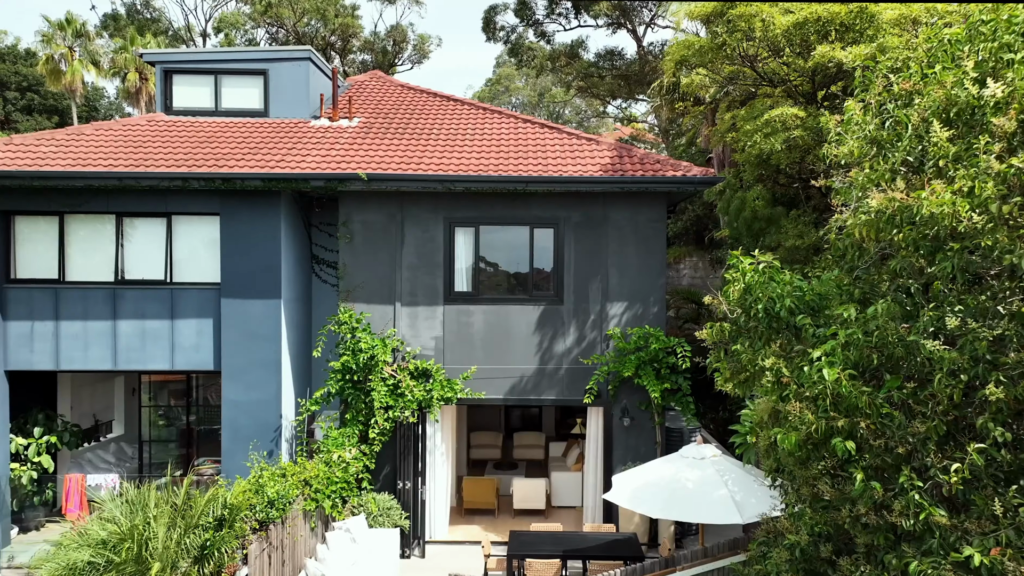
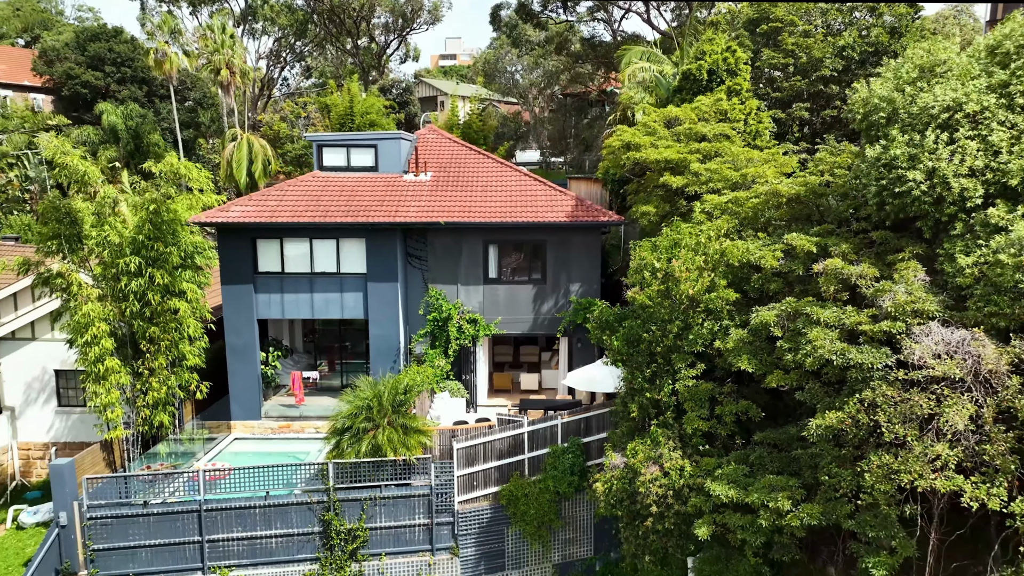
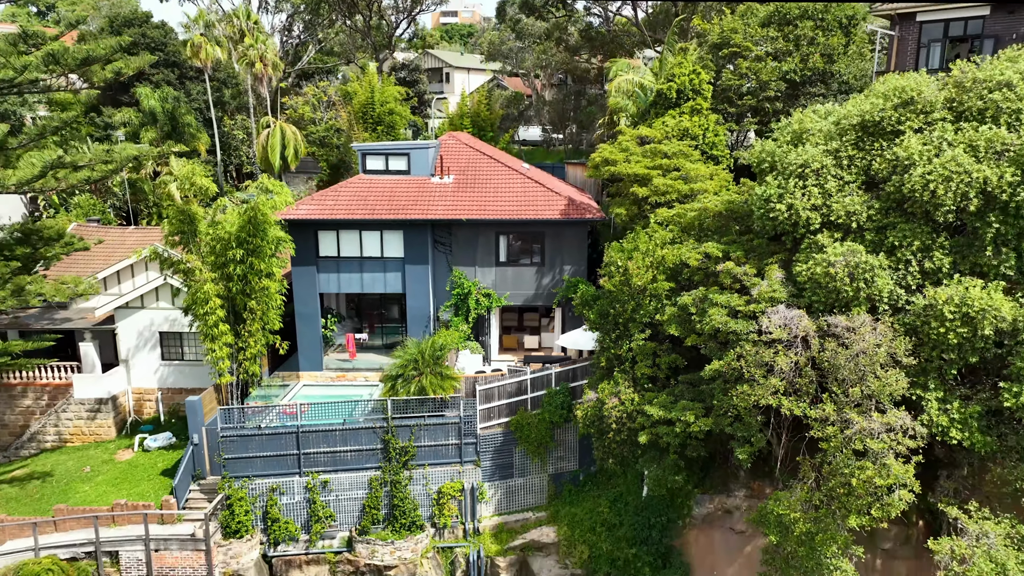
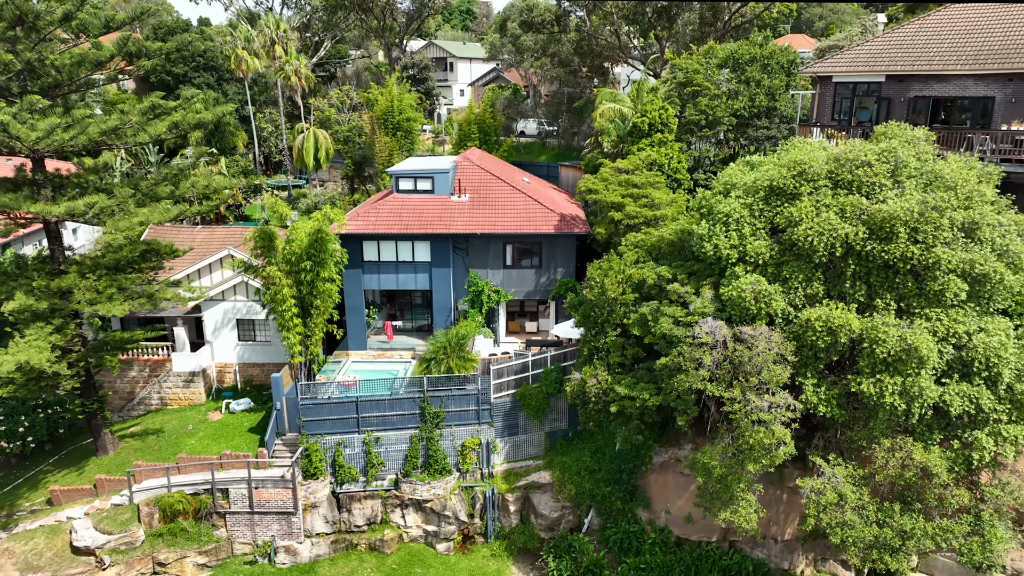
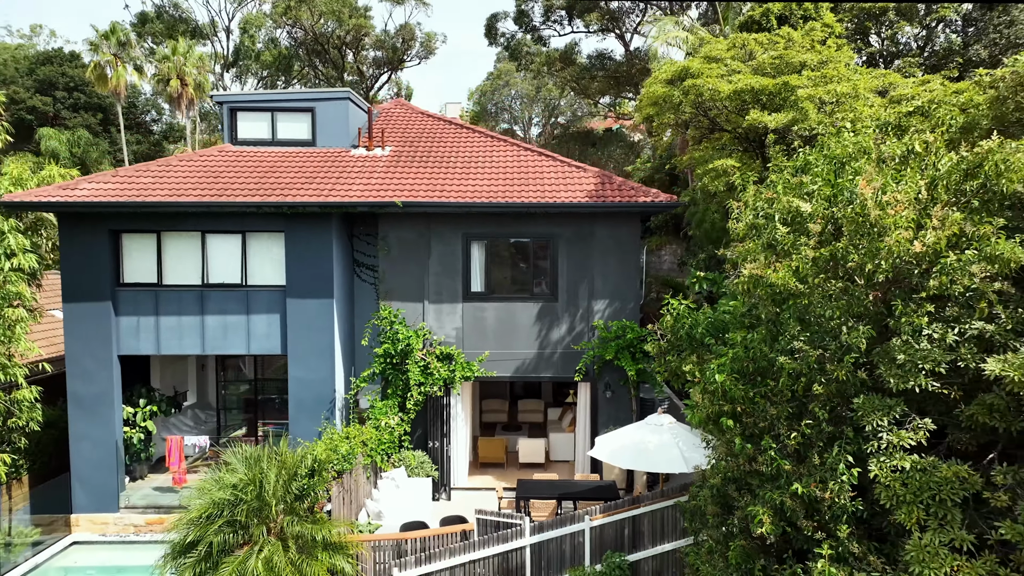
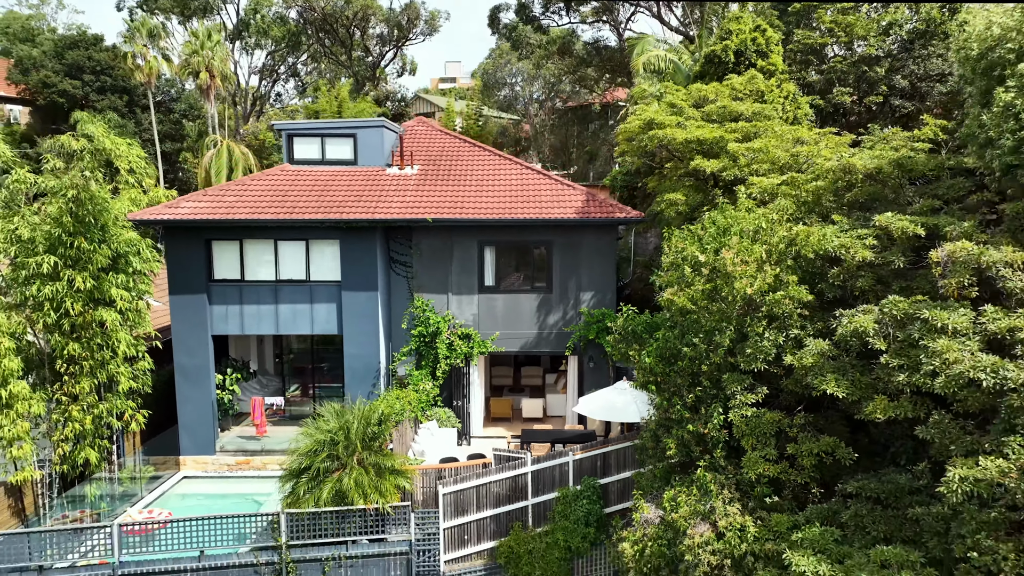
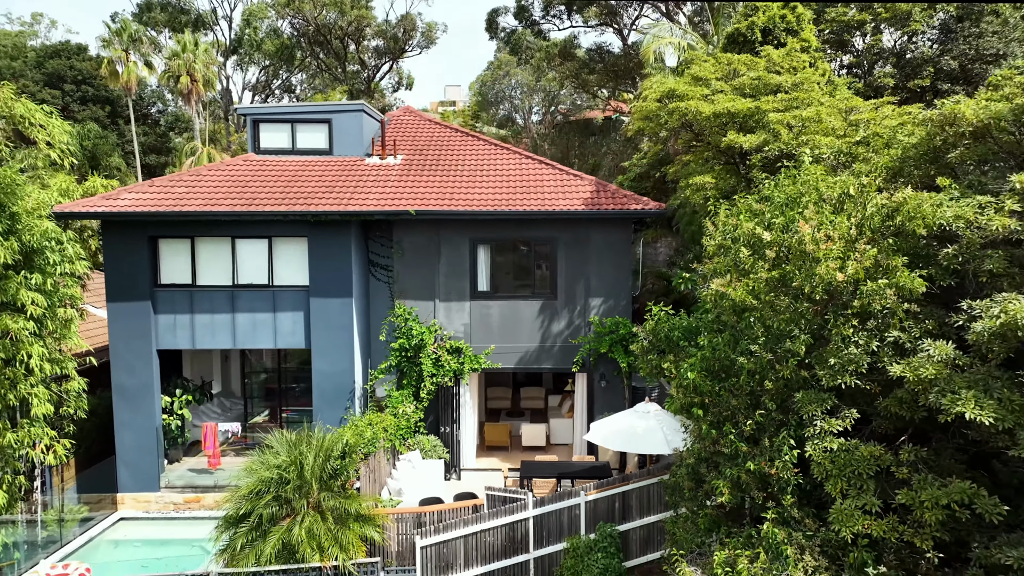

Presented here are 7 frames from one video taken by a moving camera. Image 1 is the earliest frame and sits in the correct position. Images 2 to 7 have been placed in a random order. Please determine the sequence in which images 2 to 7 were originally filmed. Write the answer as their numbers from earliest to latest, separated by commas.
5, 7, 6, 2, 3, 4
